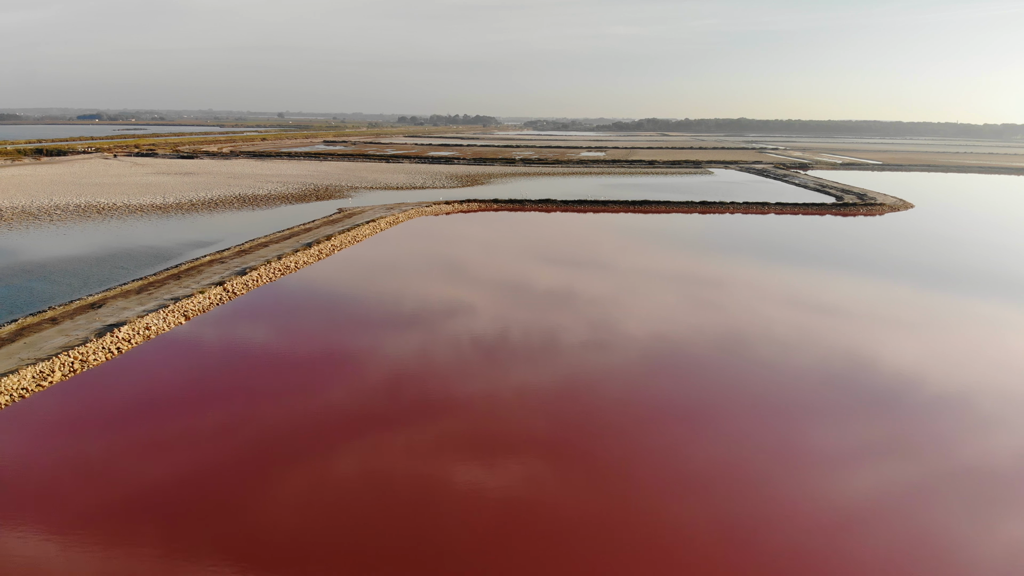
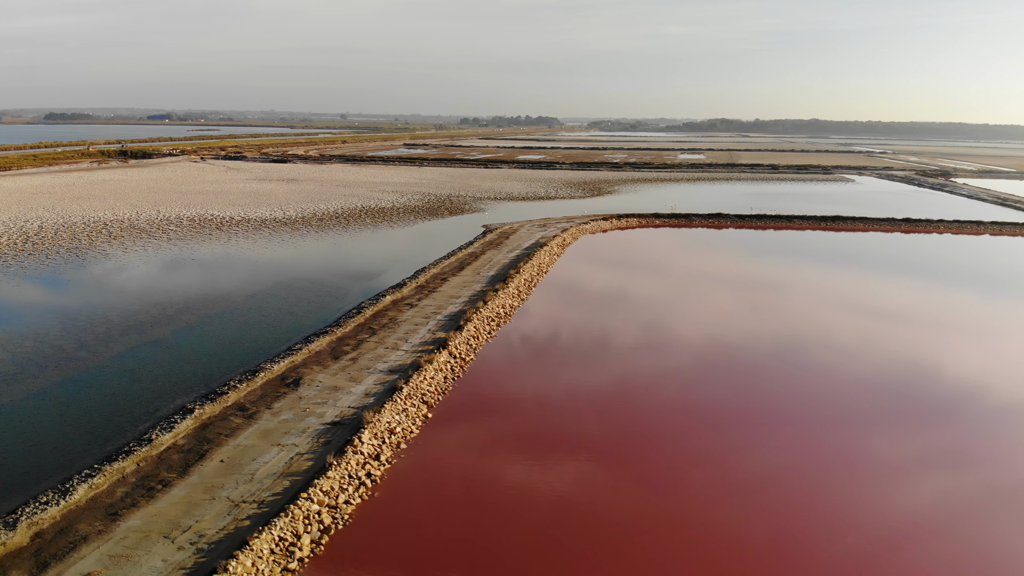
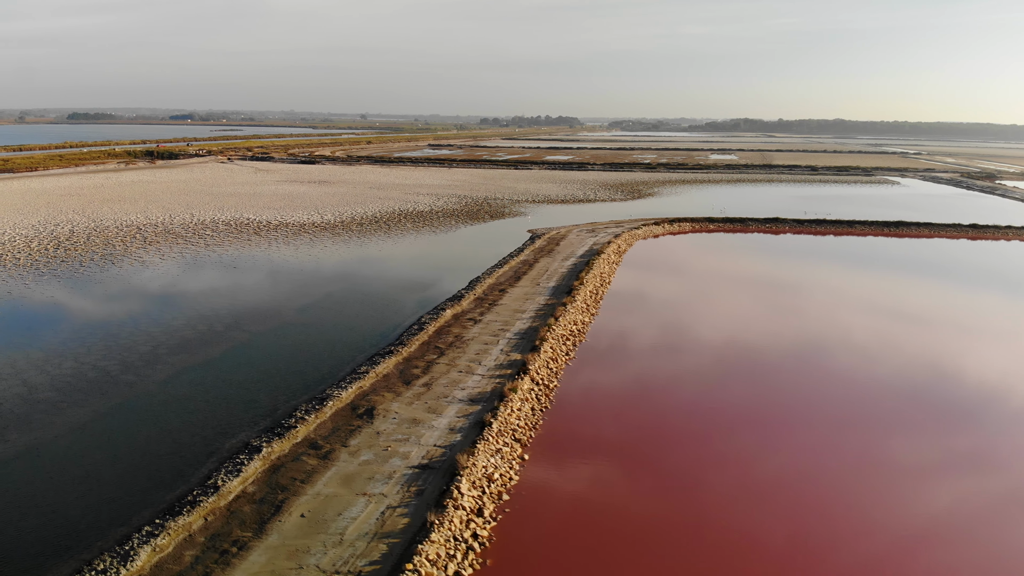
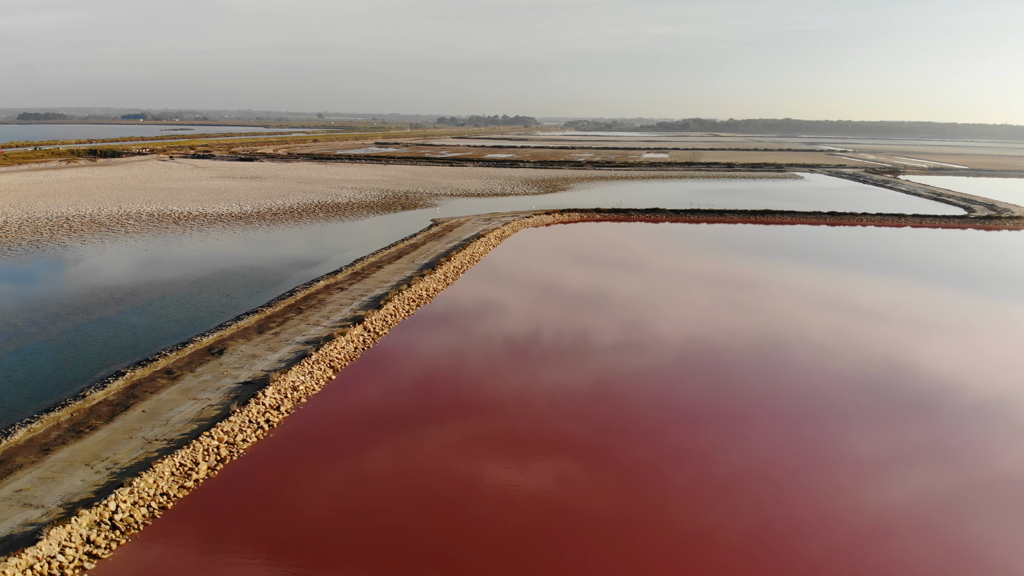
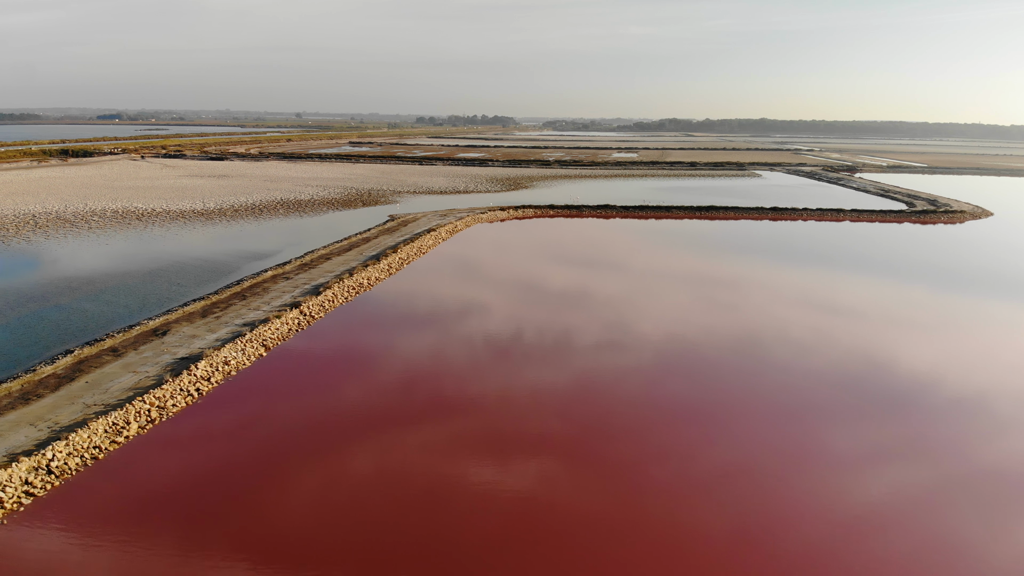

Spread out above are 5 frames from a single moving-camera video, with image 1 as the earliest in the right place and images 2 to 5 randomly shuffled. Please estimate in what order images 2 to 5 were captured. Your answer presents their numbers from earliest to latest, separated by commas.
5, 4, 2, 3
